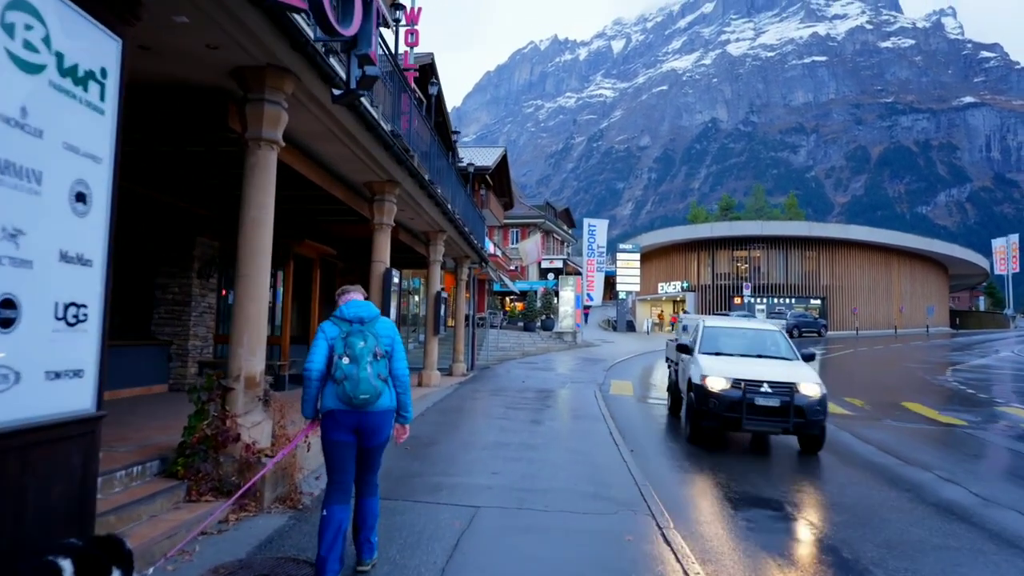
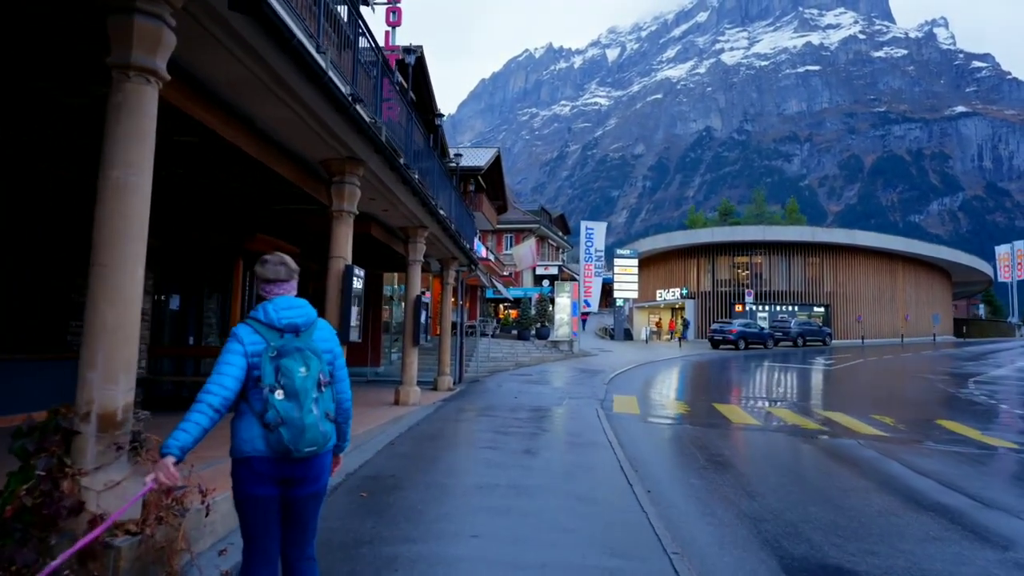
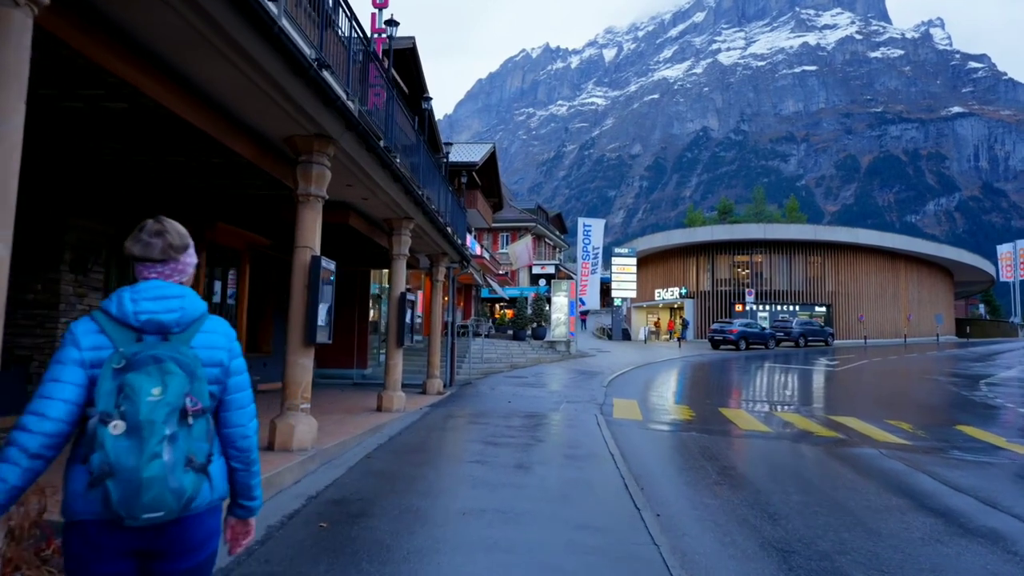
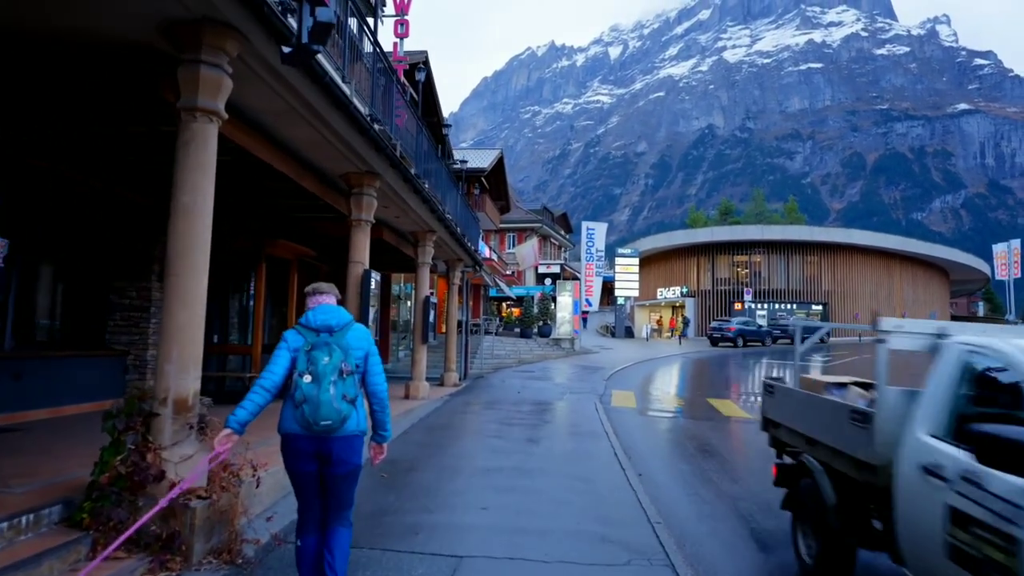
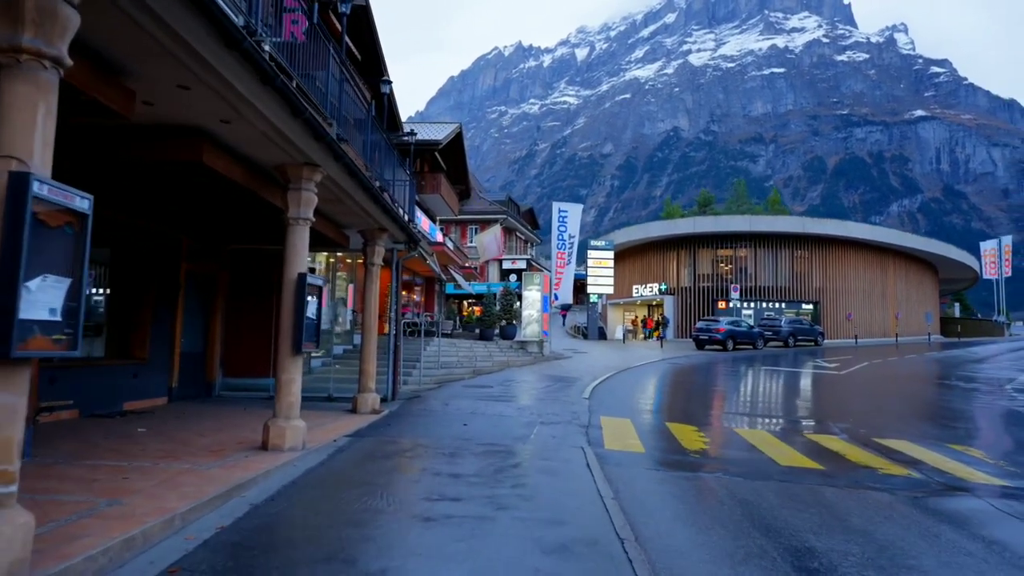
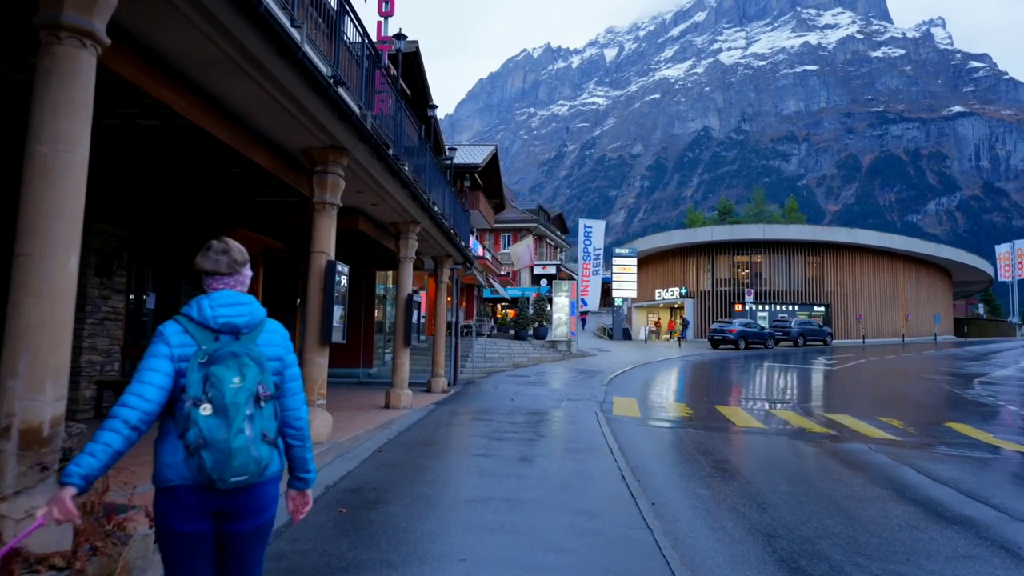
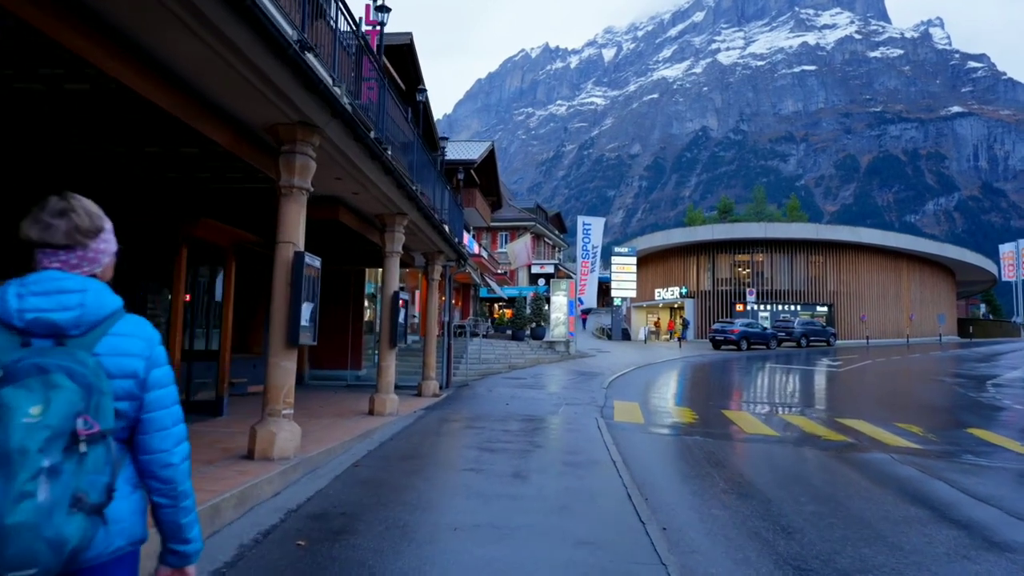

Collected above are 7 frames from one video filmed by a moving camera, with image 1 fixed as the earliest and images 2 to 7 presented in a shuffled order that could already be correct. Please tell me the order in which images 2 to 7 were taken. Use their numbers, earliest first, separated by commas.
4, 2, 6, 3, 7, 5
